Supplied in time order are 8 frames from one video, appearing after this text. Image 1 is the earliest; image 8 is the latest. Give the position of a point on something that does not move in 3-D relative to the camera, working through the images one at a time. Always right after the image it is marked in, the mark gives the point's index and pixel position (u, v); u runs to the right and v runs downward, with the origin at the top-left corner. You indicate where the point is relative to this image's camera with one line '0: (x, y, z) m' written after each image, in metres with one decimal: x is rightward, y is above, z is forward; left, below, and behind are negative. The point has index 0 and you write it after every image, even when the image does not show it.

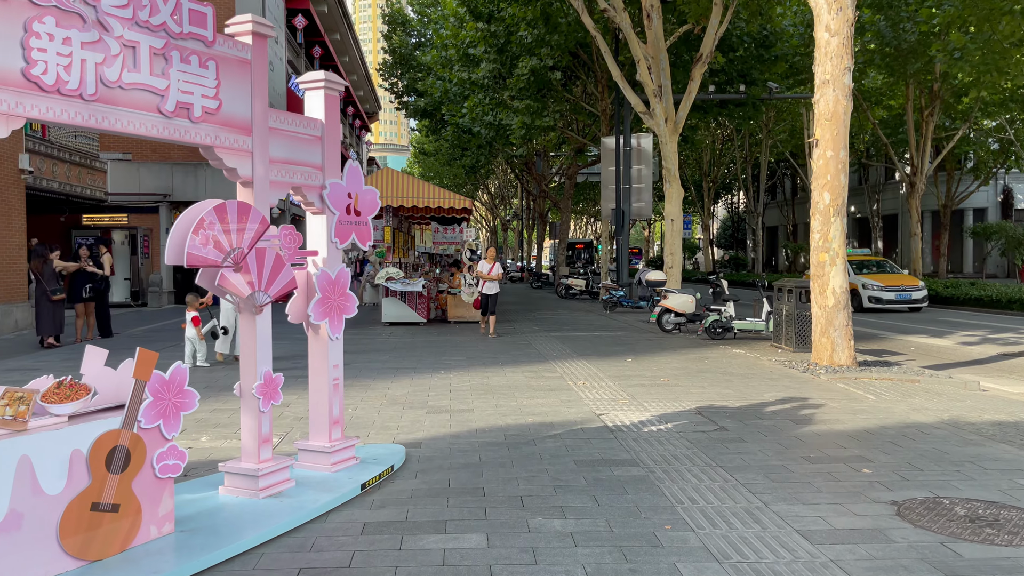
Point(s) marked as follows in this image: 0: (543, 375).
0: (+0.4, -1.0, +9.7) m
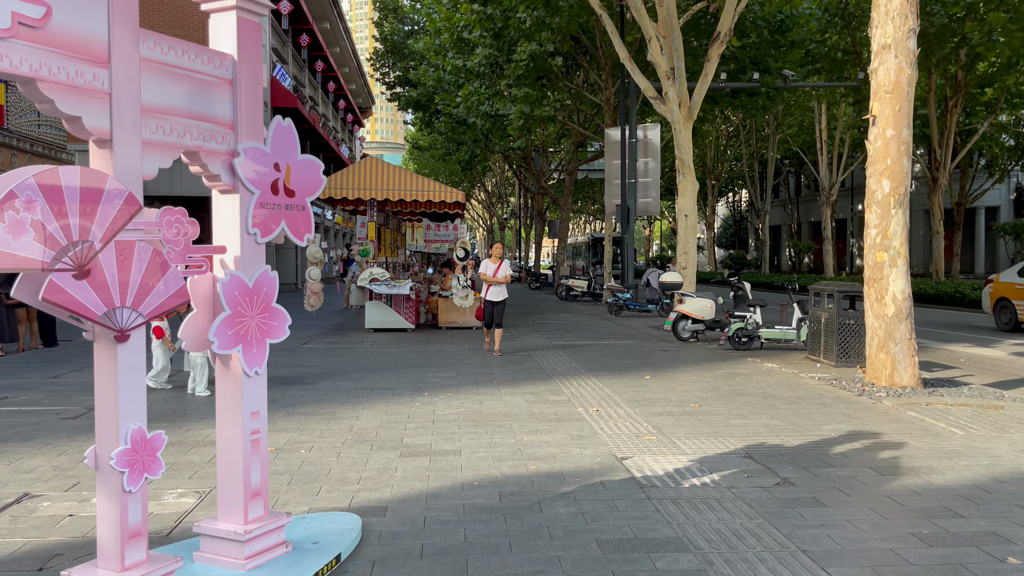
0: (+0.3, -1.1, +8.0) m
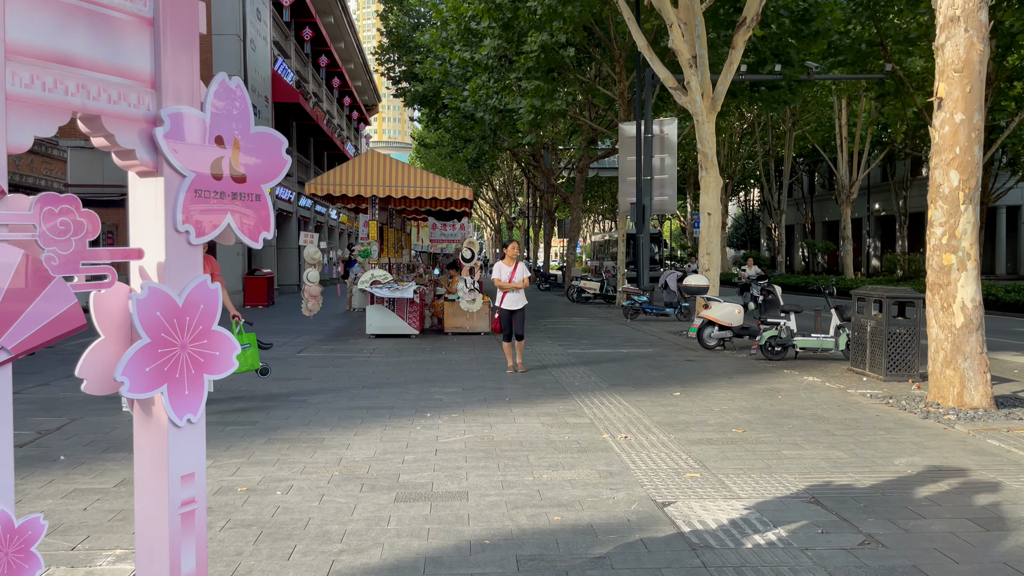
0: (+0.5, -1.2, +7.0) m
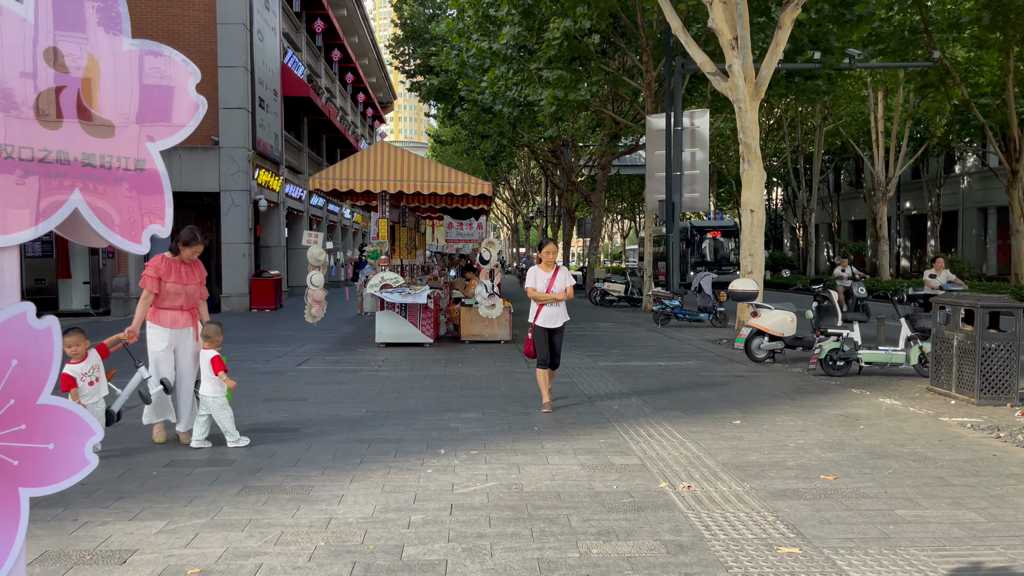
0: (+0.7, -1.2, +5.7) m
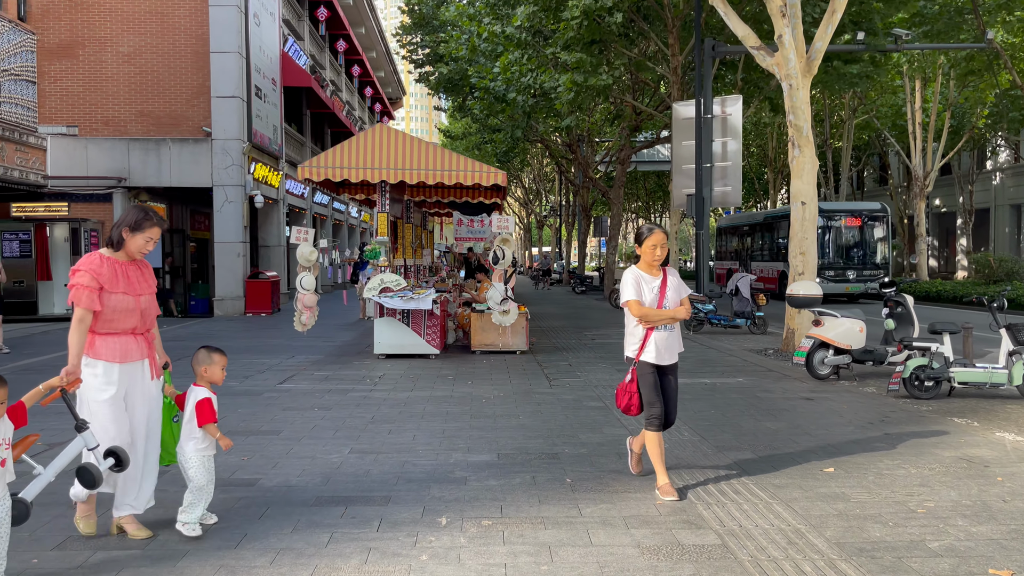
0: (+0.9, -1.3, +4.1) m
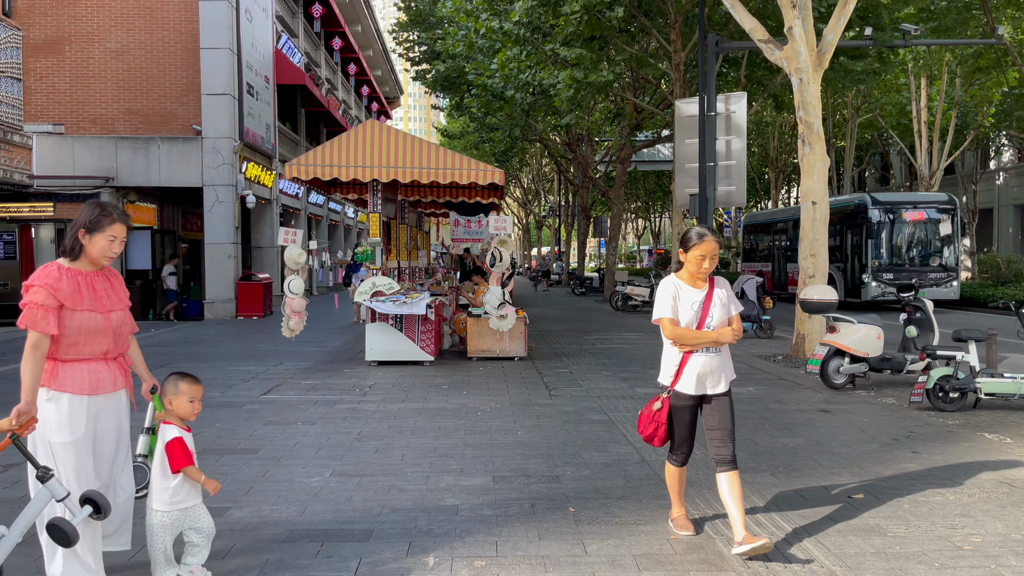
0: (+0.8, -1.3, +3.6) m
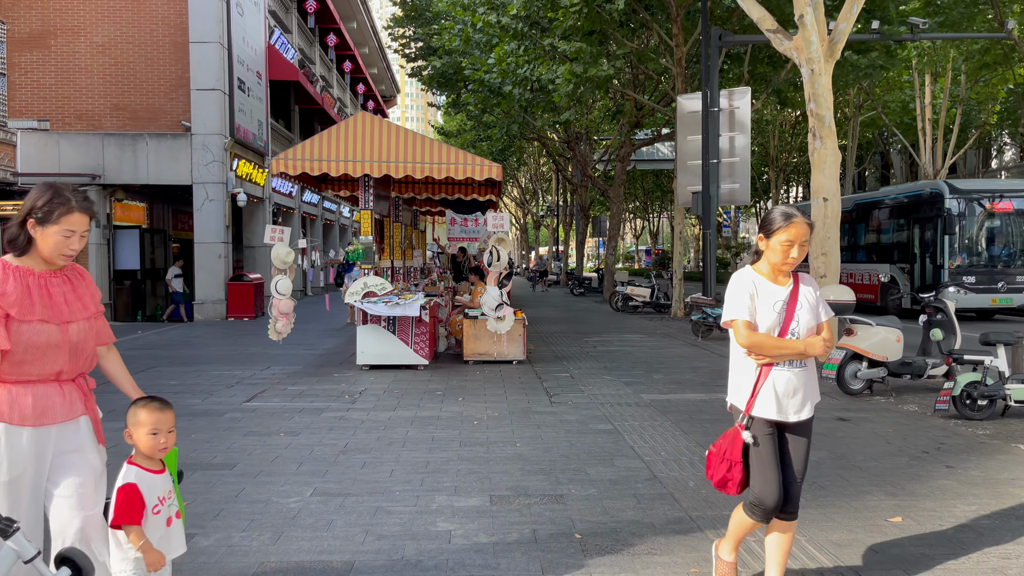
0: (+0.8, -1.3, +3.1) m
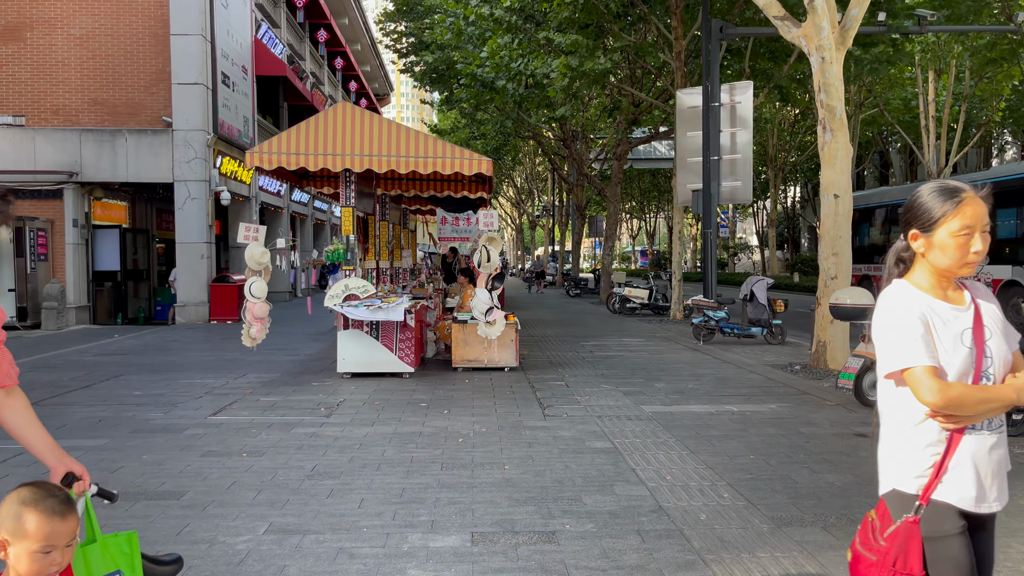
0: (+0.8, -1.3, +2.4) m
